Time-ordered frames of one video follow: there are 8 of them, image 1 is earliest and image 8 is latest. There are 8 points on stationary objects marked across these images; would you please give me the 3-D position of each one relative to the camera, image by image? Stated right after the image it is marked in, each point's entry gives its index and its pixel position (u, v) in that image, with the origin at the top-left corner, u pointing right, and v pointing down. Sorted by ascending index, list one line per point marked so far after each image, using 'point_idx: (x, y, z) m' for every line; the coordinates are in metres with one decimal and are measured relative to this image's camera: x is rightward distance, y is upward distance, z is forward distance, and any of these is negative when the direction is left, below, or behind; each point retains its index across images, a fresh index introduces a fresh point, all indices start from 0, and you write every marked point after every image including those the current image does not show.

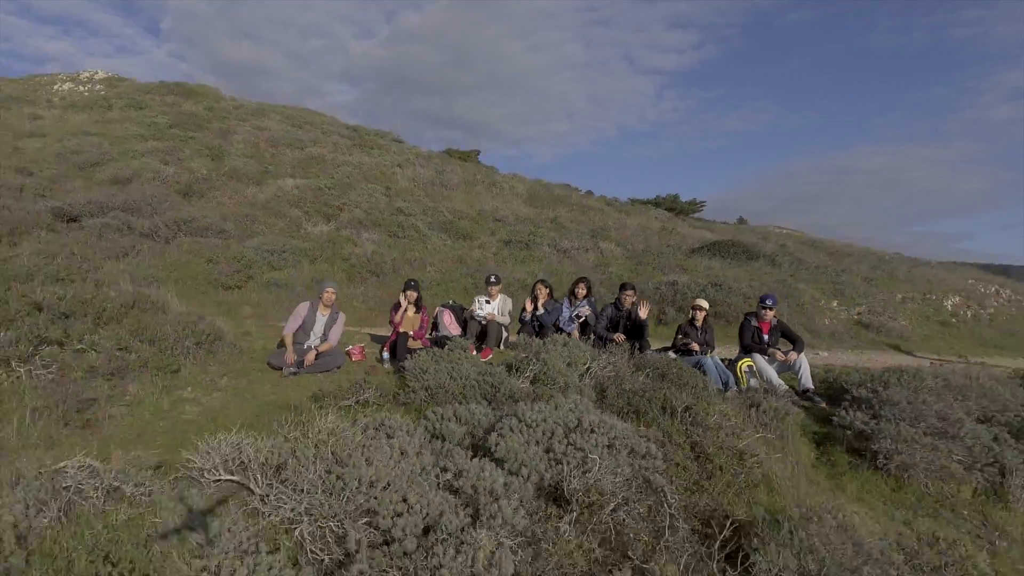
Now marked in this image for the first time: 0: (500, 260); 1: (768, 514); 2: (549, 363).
0: (-0.2, +0.4, +9.6) m
1: (+0.9, -0.8, +2.3) m
2: (+0.2, -0.4, +3.3) m
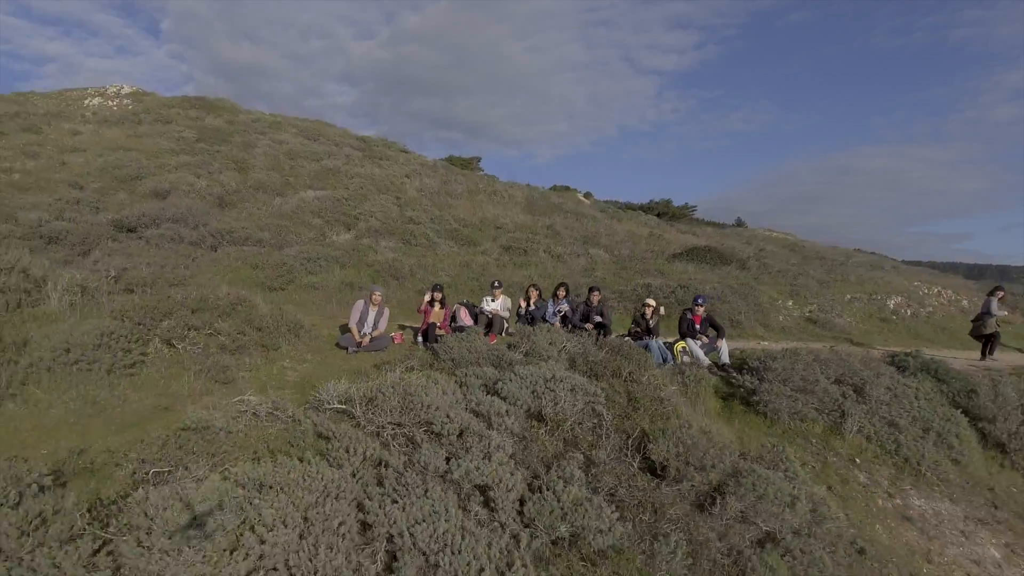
0: (-0.2, +0.4, +10.9) m
1: (+0.9, -0.8, +3.6) m
2: (+0.2, -0.4, +4.6) m
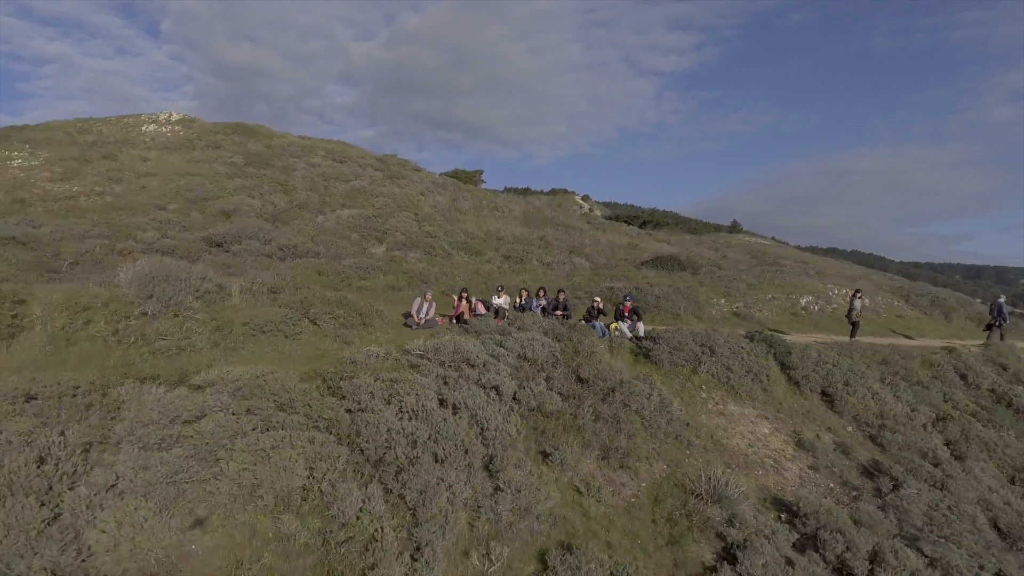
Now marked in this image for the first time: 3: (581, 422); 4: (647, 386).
0: (-0.2, +0.4, +14.0) m
1: (+0.8, -0.9, +6.7) m
2: (+0.2, -0.5, +7.7) m
3: (+0.7, -1.3, +6.1) m
4: (+1.4, -1.0, +6.6) m
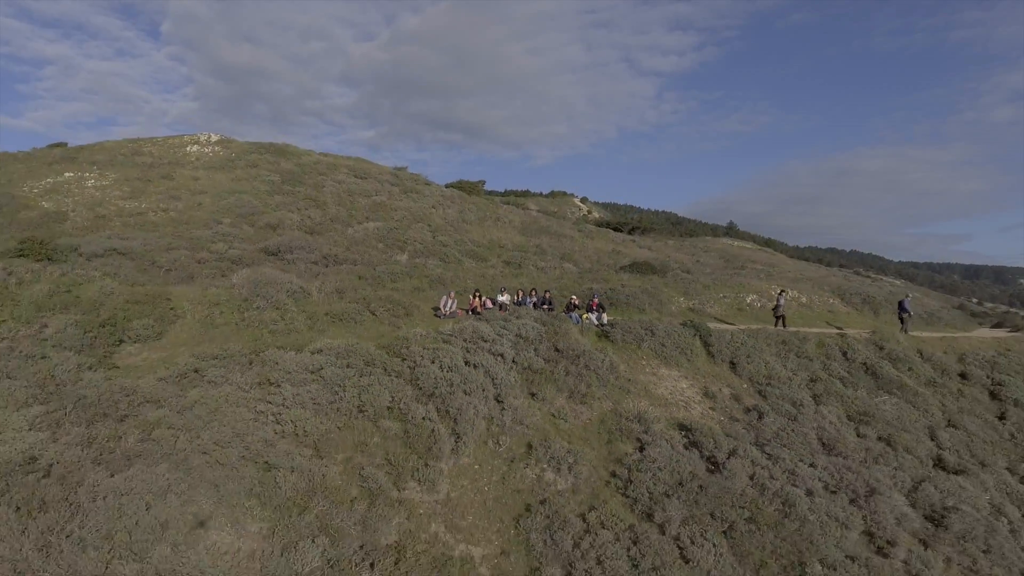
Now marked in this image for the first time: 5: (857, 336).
0: (-0.2, +0.4, +17.1) m
1: (+0.8, -0.9, +9.8) m
2: (+0.2, -0.5, +10.8) m
3: (+0.7, -1.3, +9.2) m
4: (+1.4, -1.1, +9.7) m
5: (+7.3, -1.1, +13.4) m
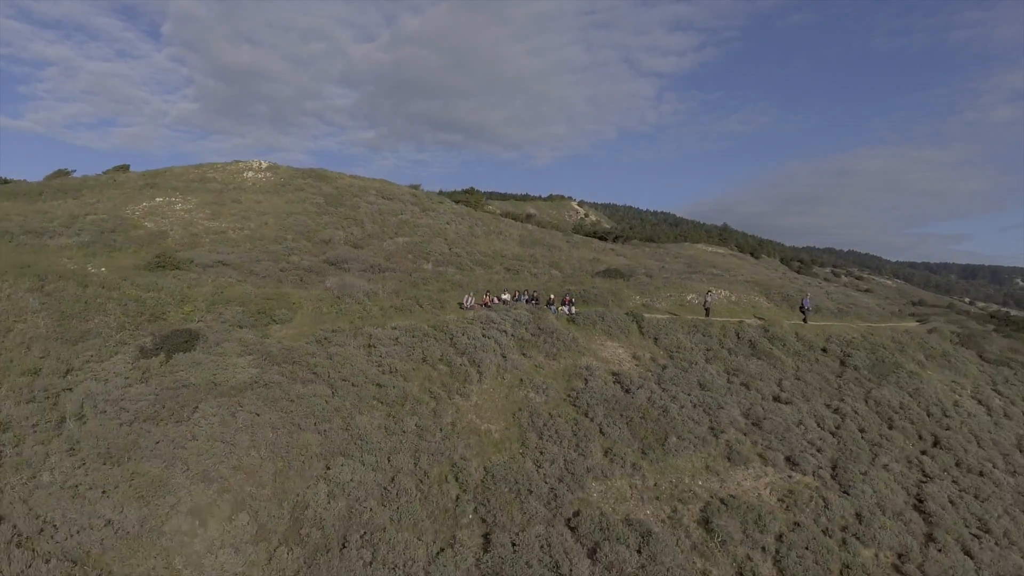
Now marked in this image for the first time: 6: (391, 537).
0: (-0.2, +0.3, +22.6) m
1: (+0.8, -0.9, +15.3) m
2: (+0.1, -0.5, +16.3) m
3: (+0.6, -1.4, +14.7) m
4: (+1.4, -1.1, +15.2) m
5: (+7.3, -1.1, +19.0) m
6: (-1.7, -3.6, +9.5) m
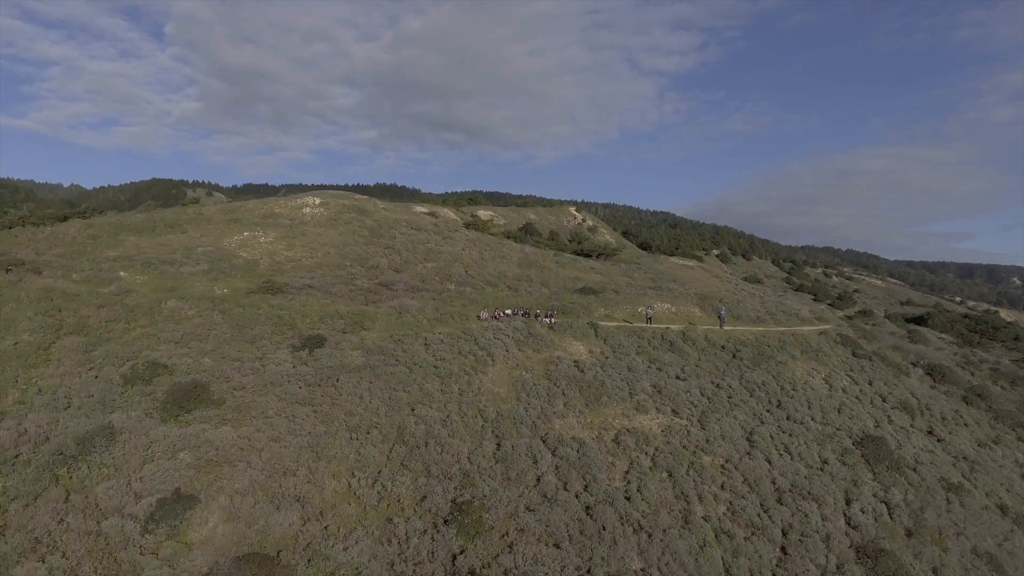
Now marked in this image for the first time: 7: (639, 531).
0: (-0.2, -0.4, +31.4) m
1: (+0.8, -1.7, +24.0) m
2: (+0.1, -1.3, +25.1) m
3: (+0.6, -2.1, +23.5) m
4: (+1.4, -1.9, +24.0) m
5: (+7.3, -1.9, +27.7) m
6: (-1.7, -4.4, +18.2) m
7: (+3.3, -6.3, +16.3) m
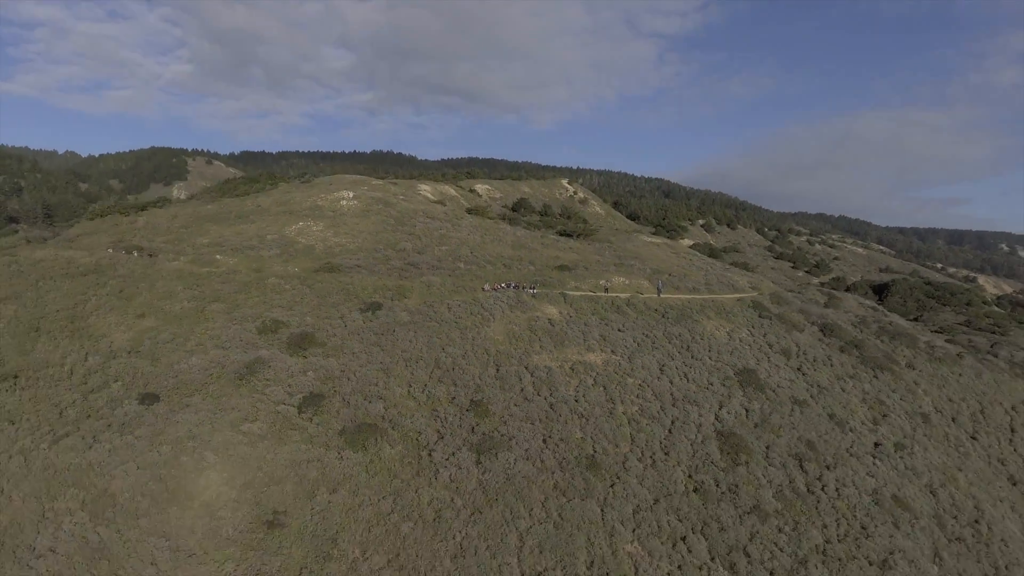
0: (-0.6, +1.0, +42.2) m
1: (+0.5, -0.6, +34.9) m
2: (-0.2, -0.2, +35.9) m
3: (+0.3, -1.1, +34.4) m
4: (+1.1, -0.8, +34.9) m
5: (+6.9, -0.6, +38.6) m
6: (-2.0, -3.7, +29.2) m
7: (+3.0, -5.7, +27.5) m
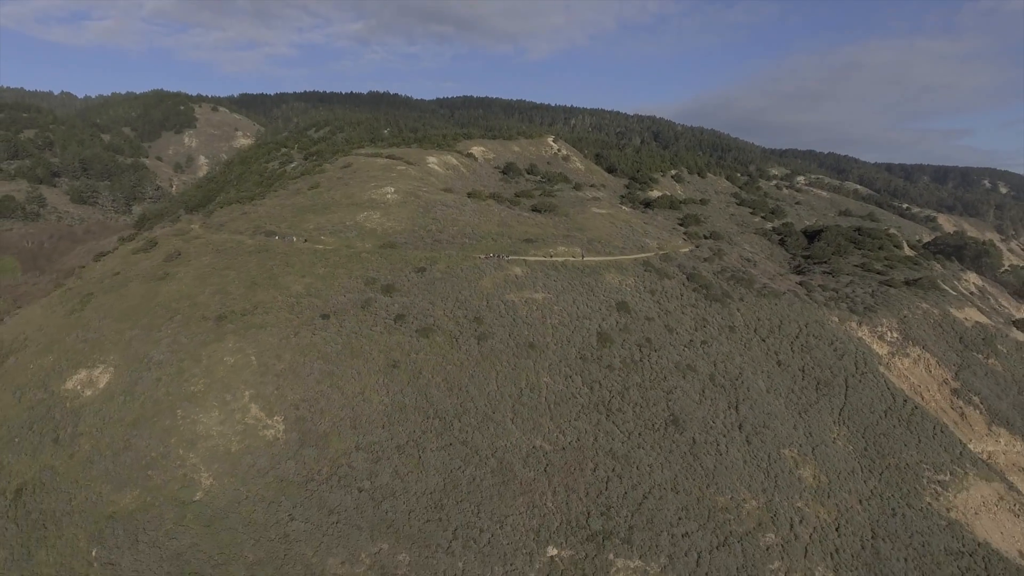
0: (-2.3, +4.8, +70.4) m
1: (-1.2, +2.4, +63.4) m
2: (-1.8, +3.0, +64.3) m
3: (-1.3, +1.9, +62.9) m
4: (-0.6, +2.2, +63.4) m
5: (+5.3, +2.8, +67.1) m
6: (-3.6, -1.2, +58.1) m
7: (+1.5, -3.4, +56.6) m
